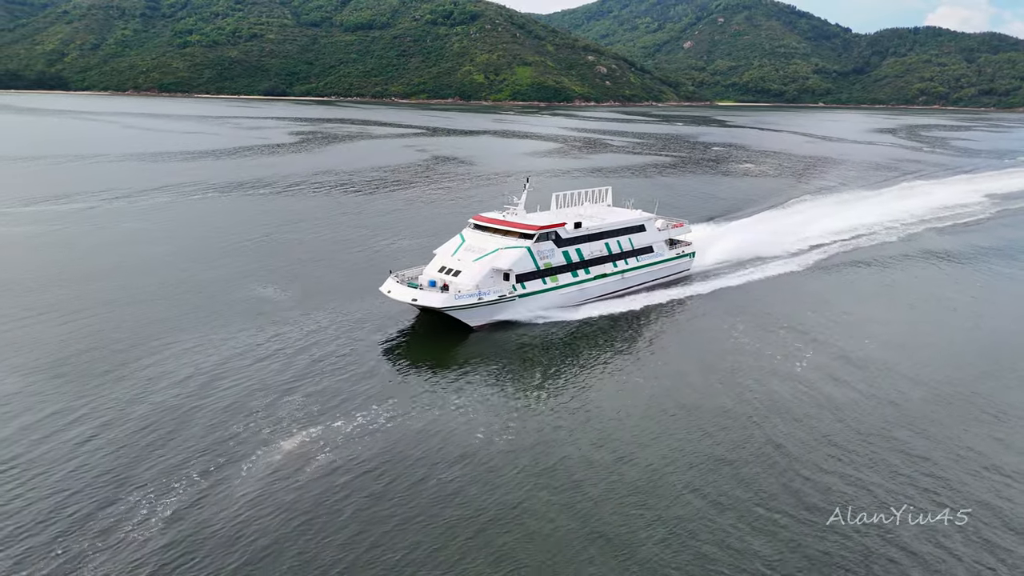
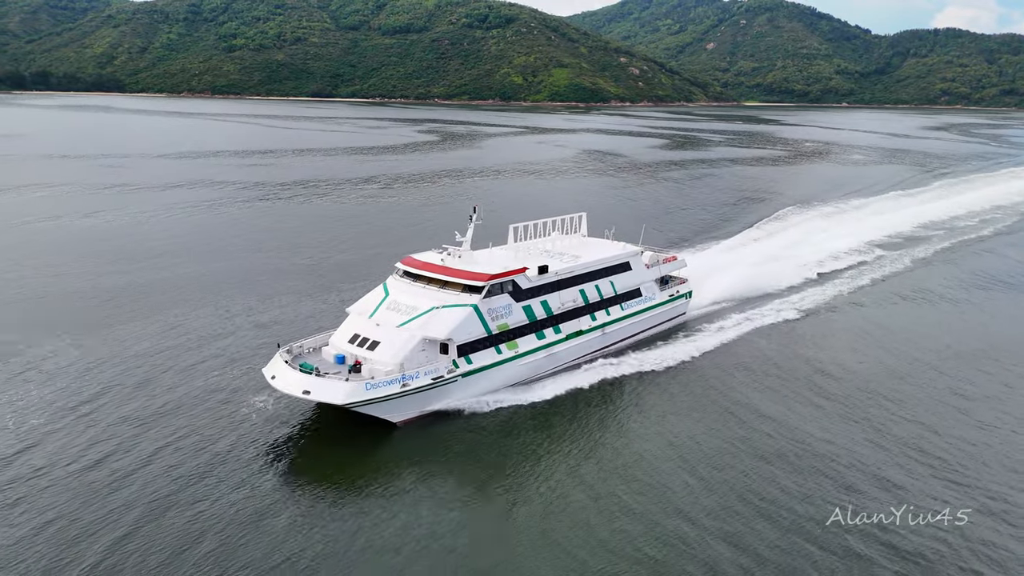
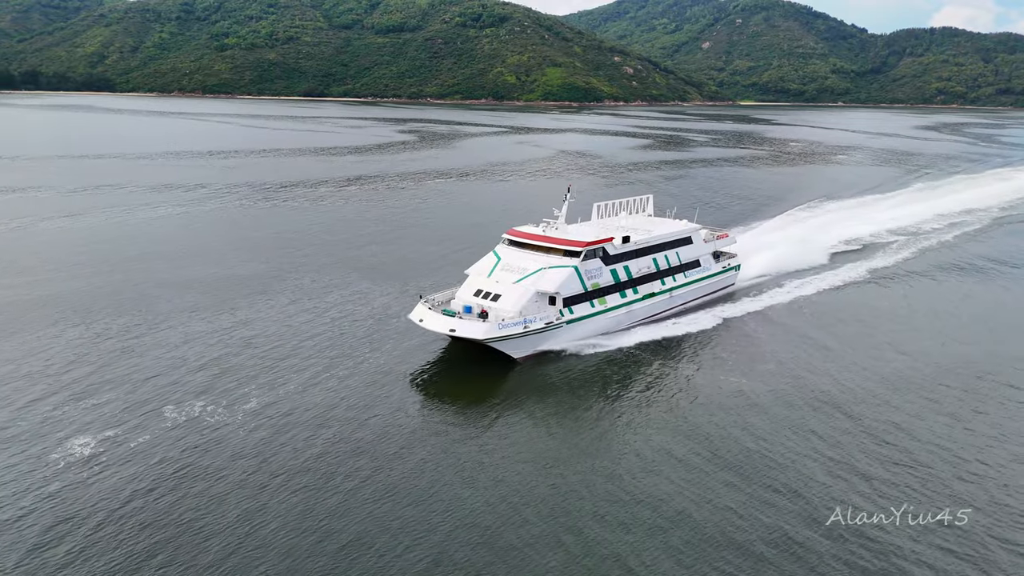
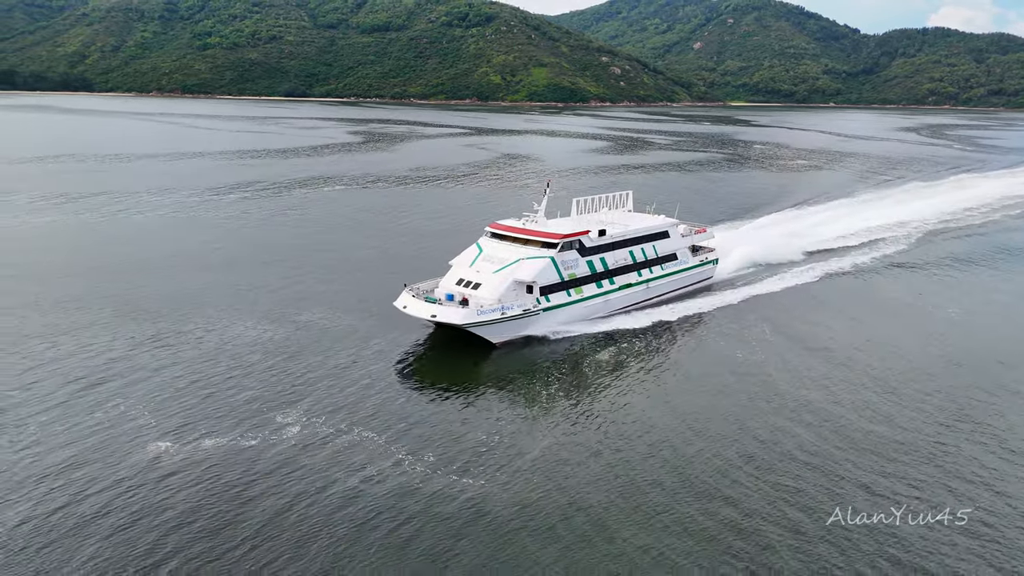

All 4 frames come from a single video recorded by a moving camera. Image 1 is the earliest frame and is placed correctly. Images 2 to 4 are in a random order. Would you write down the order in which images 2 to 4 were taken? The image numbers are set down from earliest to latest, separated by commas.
4, 3, 2
